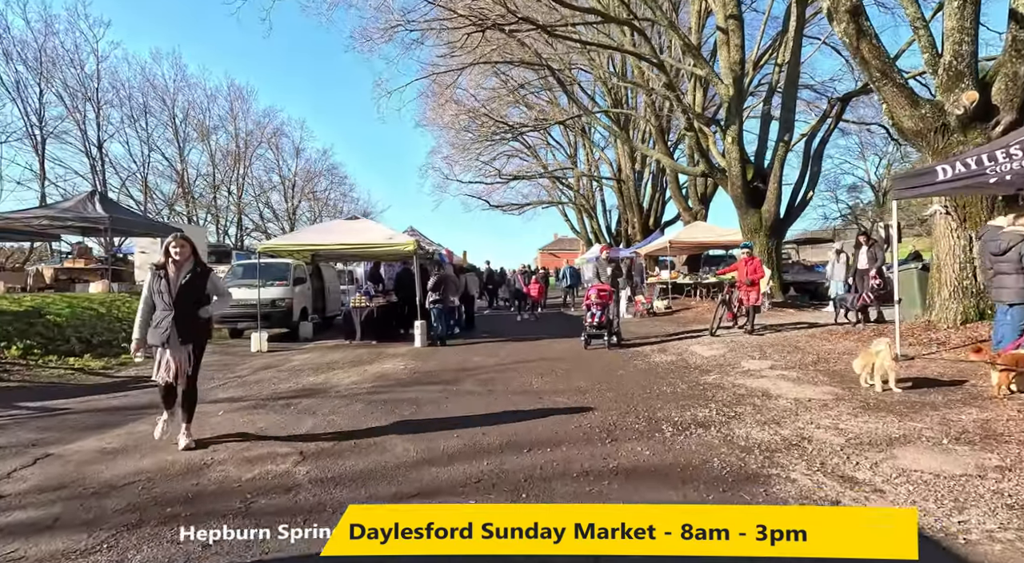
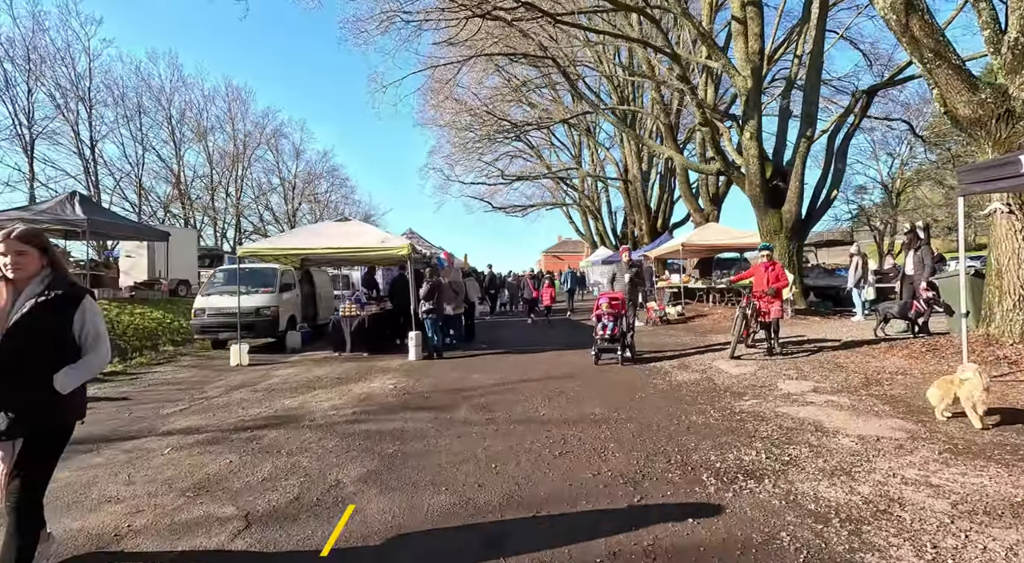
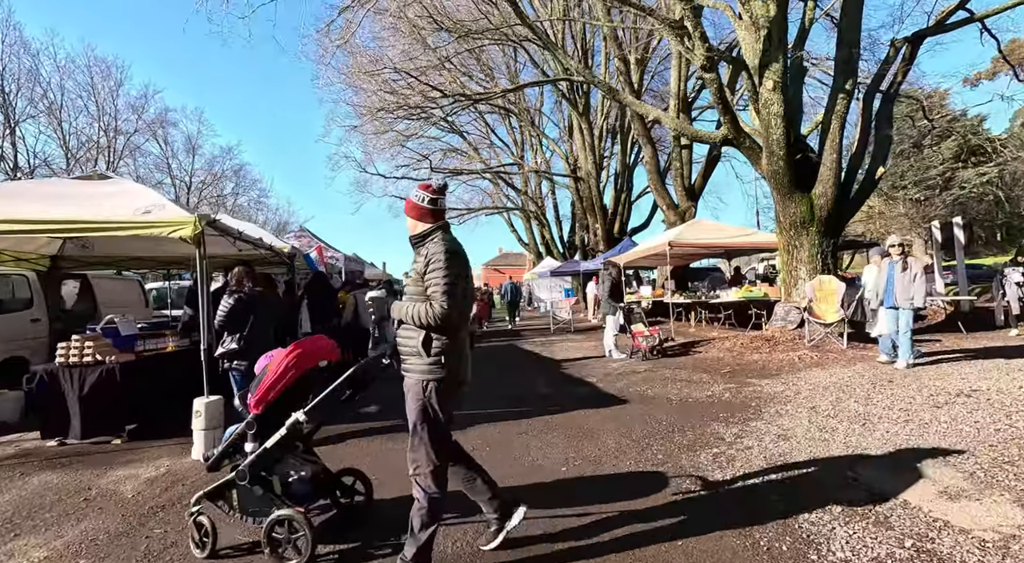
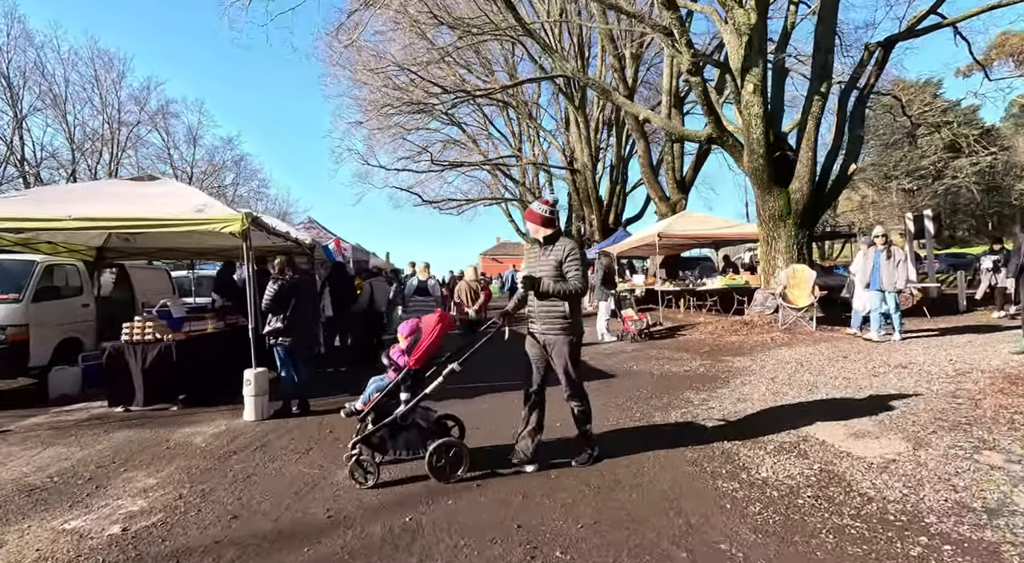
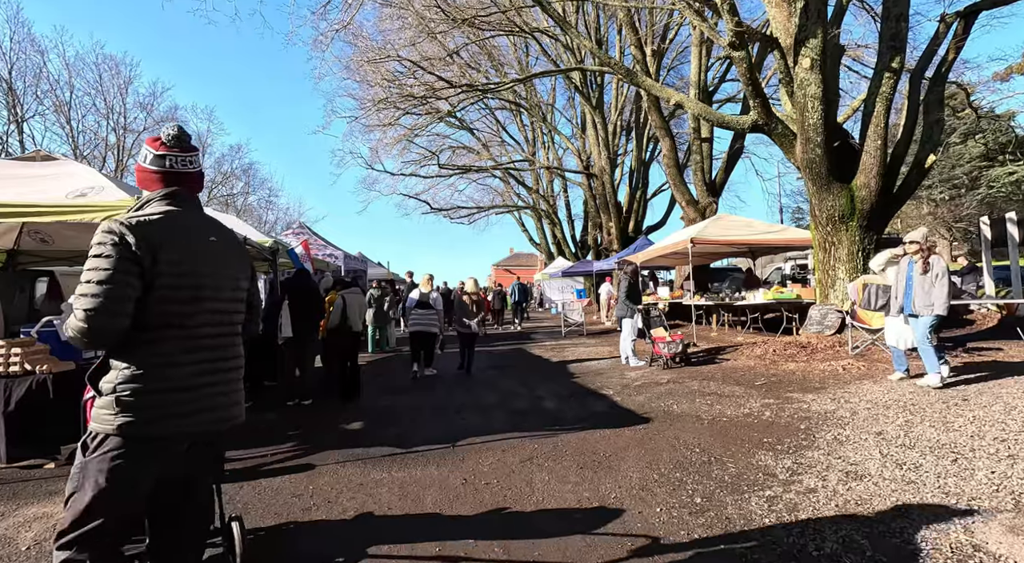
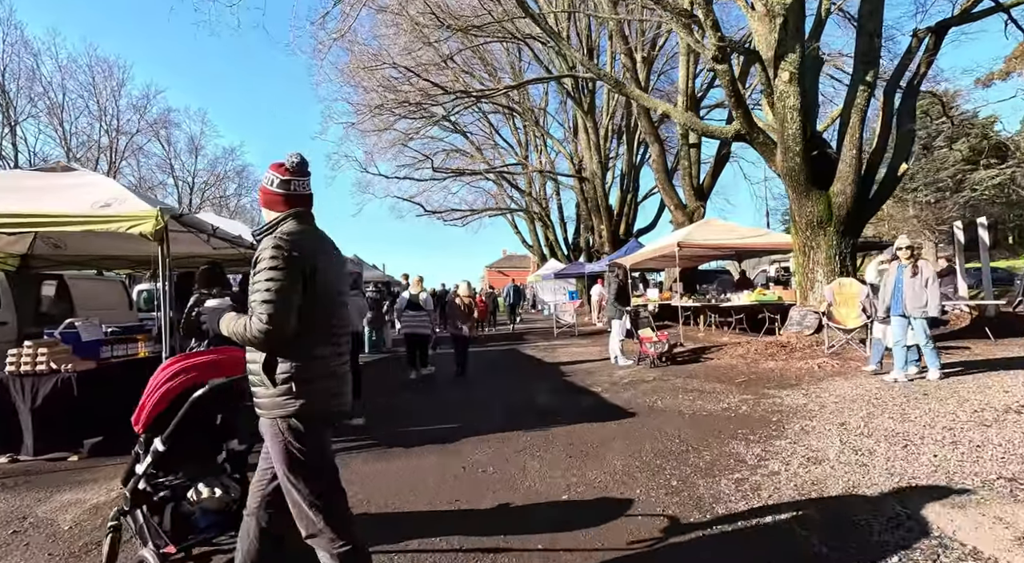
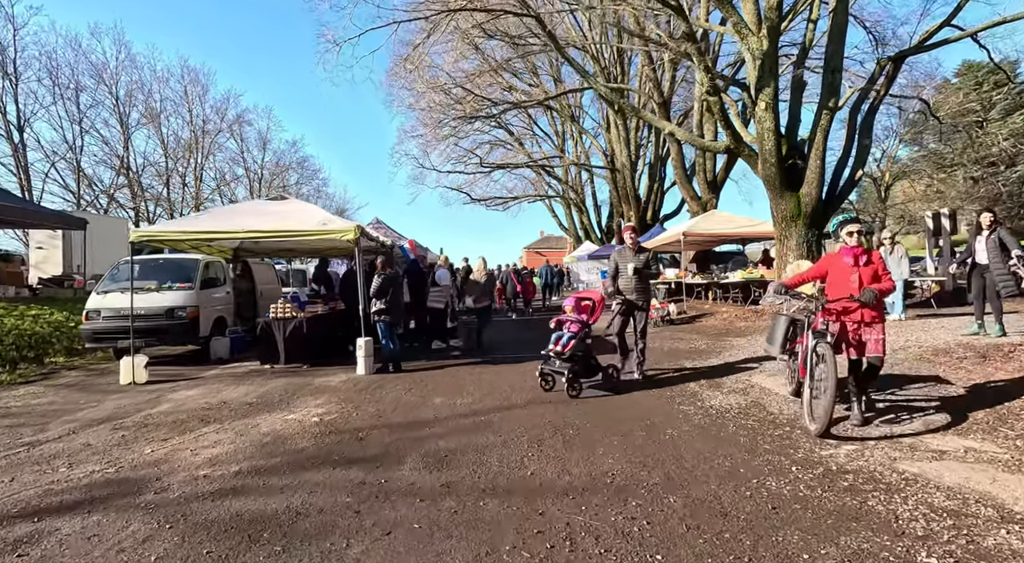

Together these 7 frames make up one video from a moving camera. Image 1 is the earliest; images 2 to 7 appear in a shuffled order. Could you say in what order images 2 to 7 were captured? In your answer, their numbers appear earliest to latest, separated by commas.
2, 7, 4, 3, 6, 5
